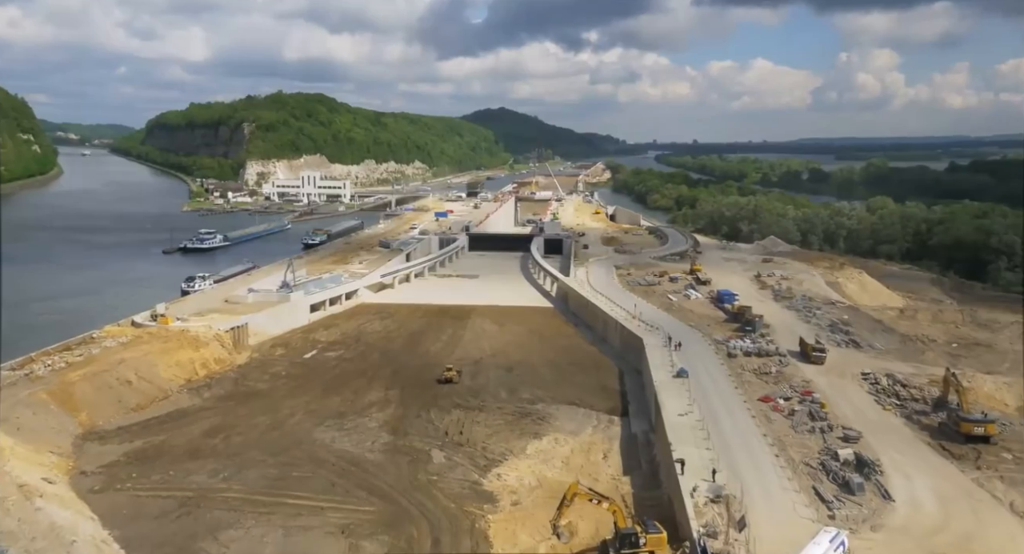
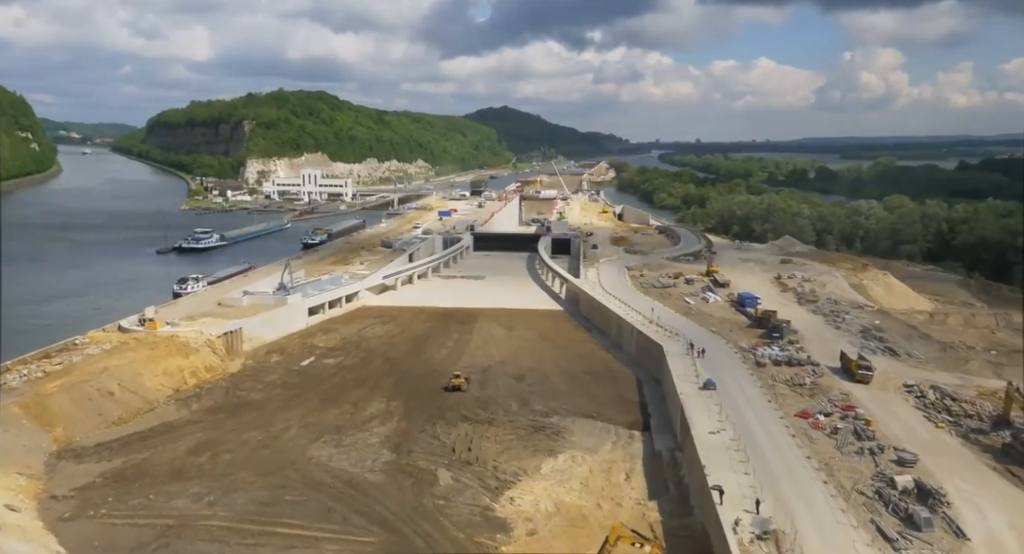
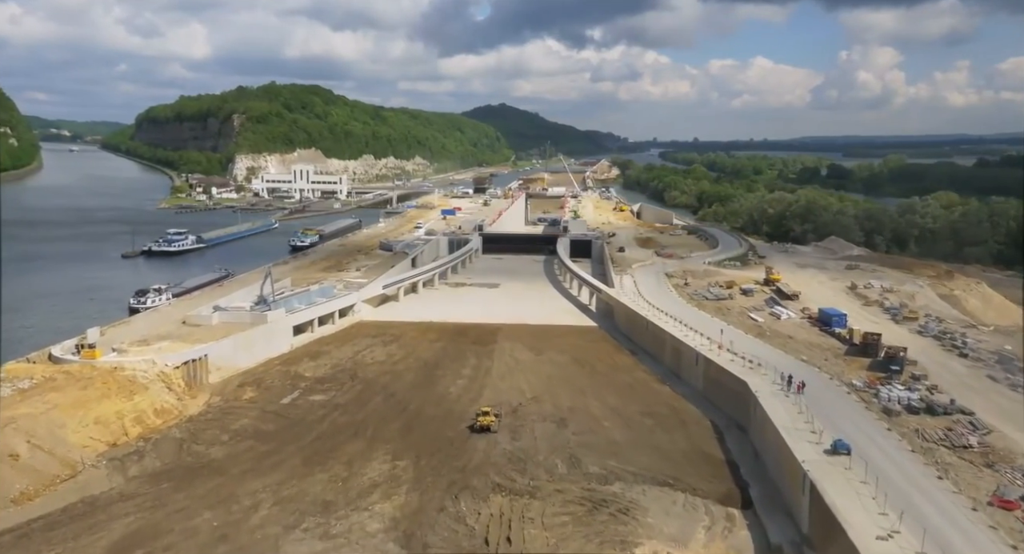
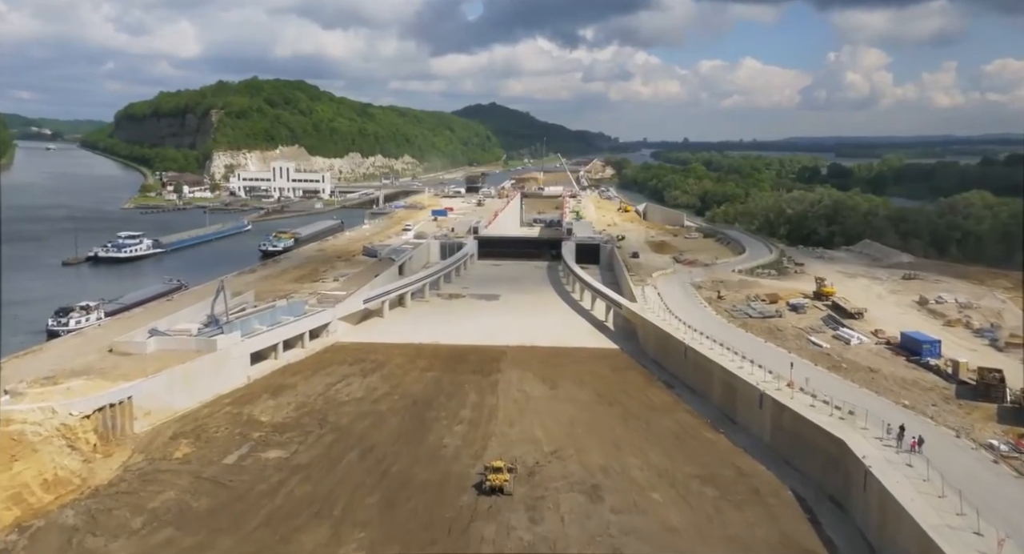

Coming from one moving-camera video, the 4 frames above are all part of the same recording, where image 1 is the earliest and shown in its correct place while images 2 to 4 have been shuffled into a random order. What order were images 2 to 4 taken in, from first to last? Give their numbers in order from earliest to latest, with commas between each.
2, 3, 4
